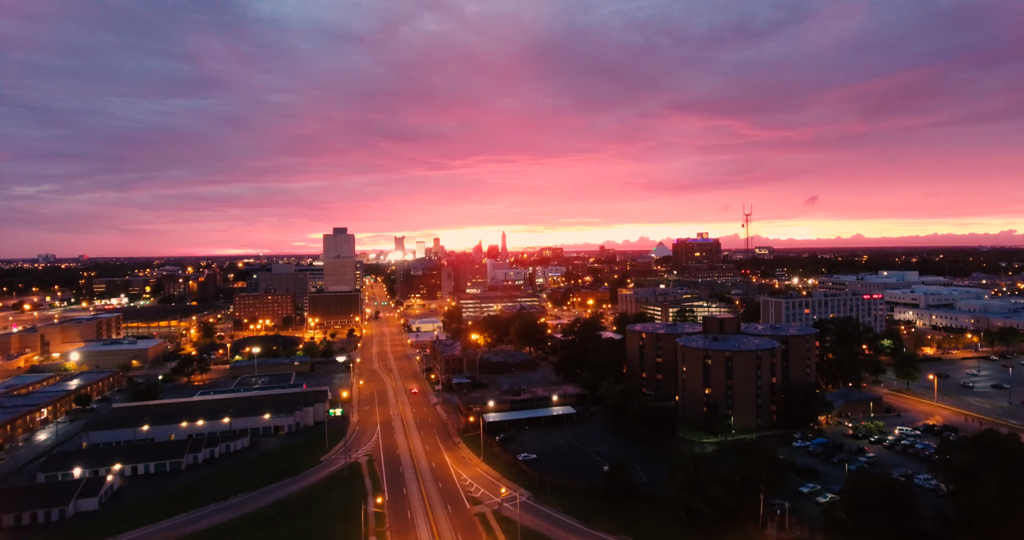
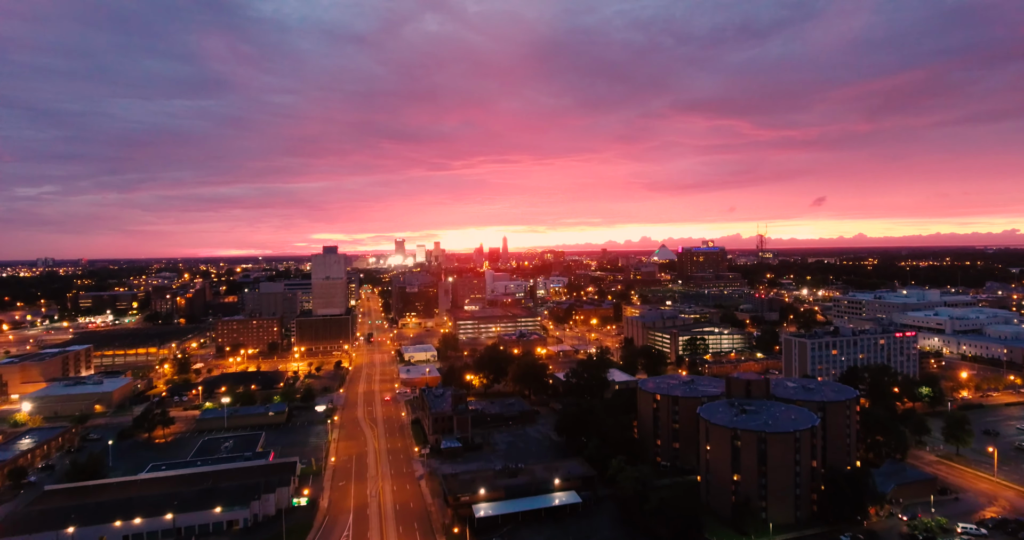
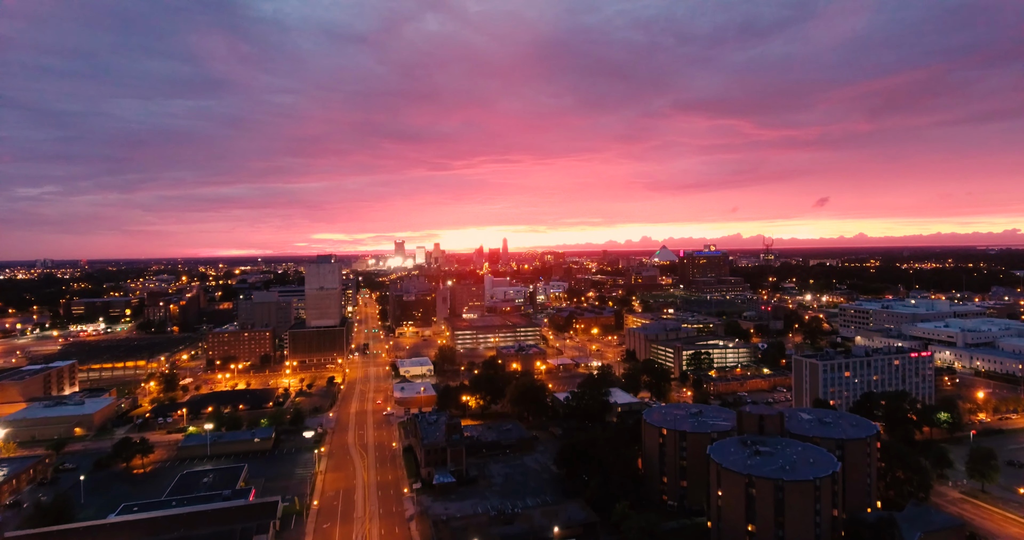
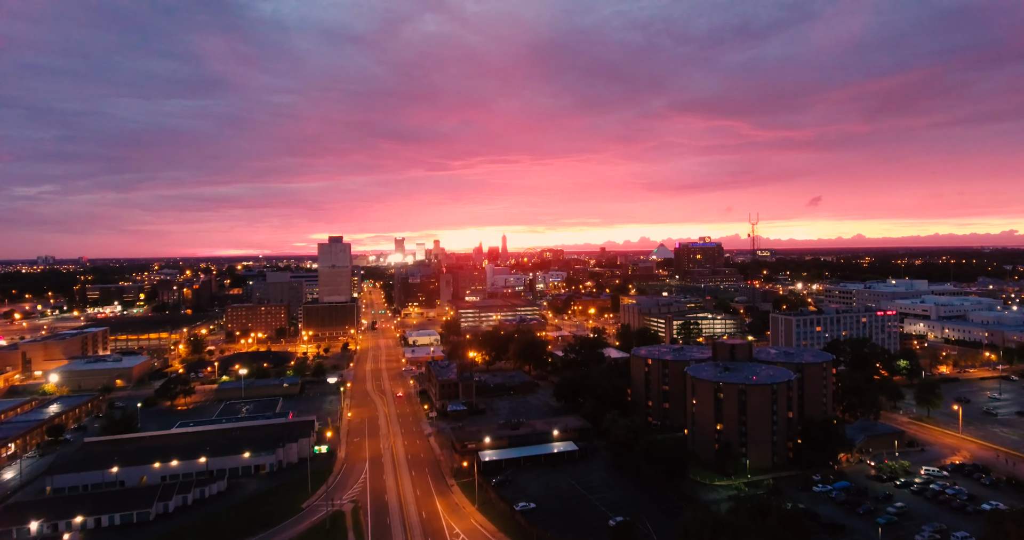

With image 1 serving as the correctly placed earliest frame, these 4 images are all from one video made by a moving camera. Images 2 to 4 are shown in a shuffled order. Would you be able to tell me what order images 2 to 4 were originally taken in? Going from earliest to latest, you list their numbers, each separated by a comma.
4, 2, 3
